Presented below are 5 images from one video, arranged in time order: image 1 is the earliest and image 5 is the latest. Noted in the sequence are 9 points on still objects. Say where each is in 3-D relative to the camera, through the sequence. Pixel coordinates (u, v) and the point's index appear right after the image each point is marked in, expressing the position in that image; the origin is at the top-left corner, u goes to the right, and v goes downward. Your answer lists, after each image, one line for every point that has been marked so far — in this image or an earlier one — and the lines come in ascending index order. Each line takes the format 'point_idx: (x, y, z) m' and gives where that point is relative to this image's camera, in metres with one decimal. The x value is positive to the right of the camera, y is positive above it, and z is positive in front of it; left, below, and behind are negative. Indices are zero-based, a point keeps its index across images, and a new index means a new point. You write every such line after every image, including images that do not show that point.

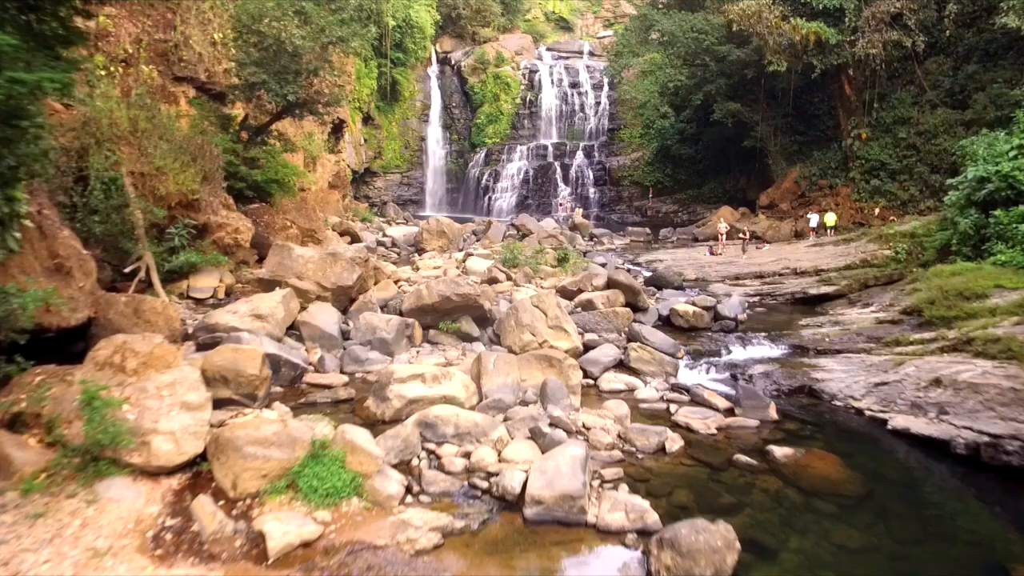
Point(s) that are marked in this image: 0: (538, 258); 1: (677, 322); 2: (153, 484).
0: (+0.5, +0.6, +13.3) m
1: (+2.4, -0.5, +10.8) m
2: (-2.4, -1.3, +4.9) m
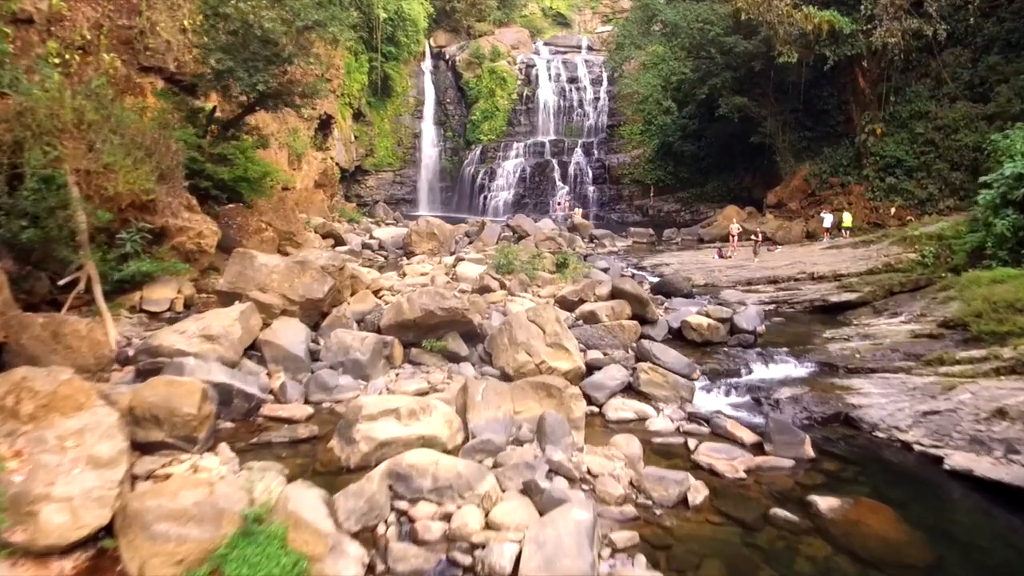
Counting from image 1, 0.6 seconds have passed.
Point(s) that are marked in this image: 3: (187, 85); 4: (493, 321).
0: (+0.4, +0.4, +12.2) m
1: (+2.4, -0.6, +9.7) m
2: (-2.5, -1.5, +3.8) m
3: (-5.4, +3.4, +12.2) m
4: (-0.2, -0.4, +9.0) m
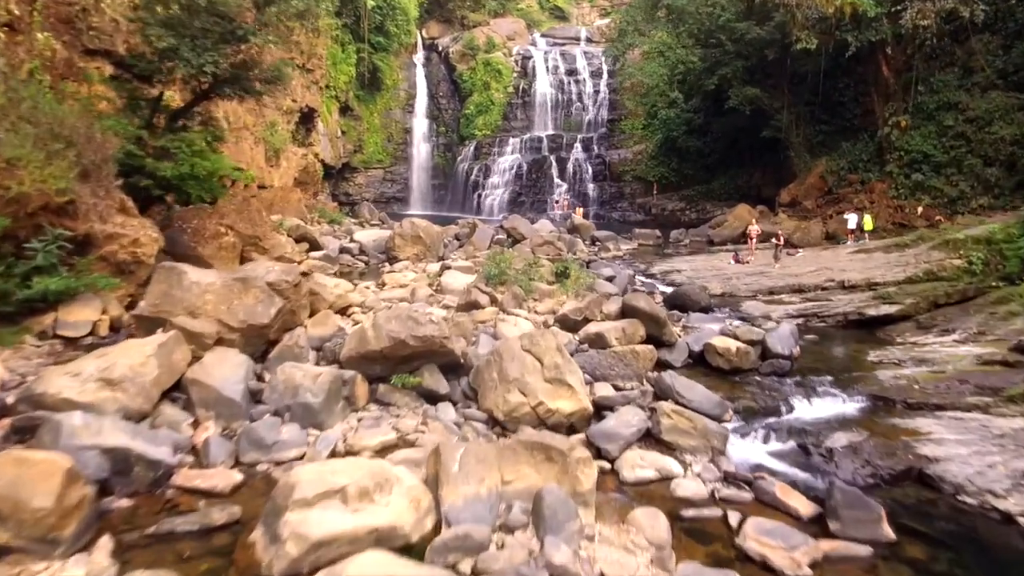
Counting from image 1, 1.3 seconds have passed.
0: (+0.3, +0.2, +10.6) m
1: (+2.3, -0.8, +8.2) m
2: (-2.6, -1.7, +2.3) m
3: (-5.5, +3.2, +10.7) m
4: (-0.3, -0.6, +7.4) m
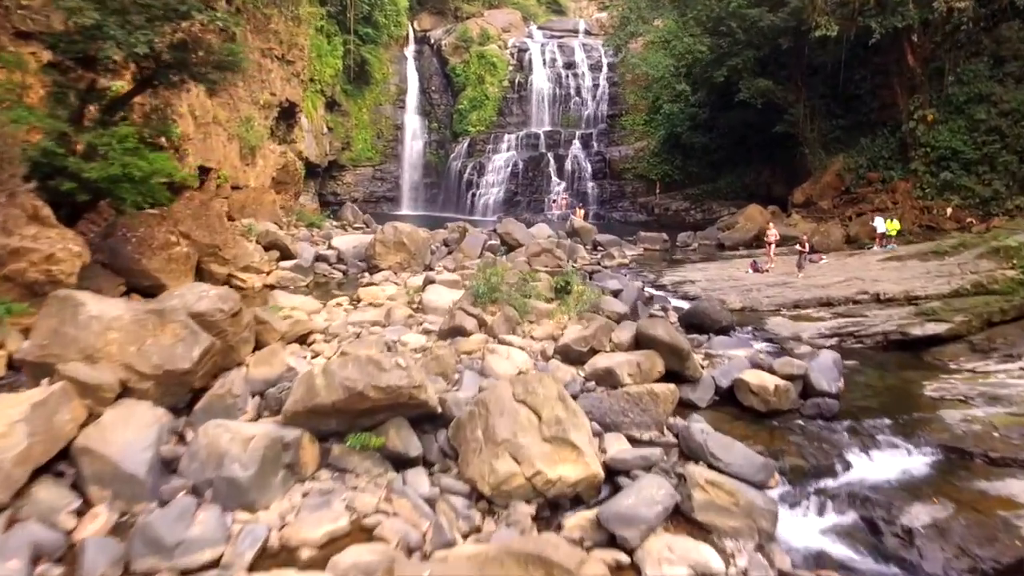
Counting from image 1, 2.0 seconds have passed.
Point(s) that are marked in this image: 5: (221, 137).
0: (+0.2, 0.0, +9.2) m
1: (+2.2, -1.1, +6.8) m
2: (-2.6, -2.0, +0.9) m
3: (-5.6, +3.0, +9.2) m
4: (-0.4, -0.9, +6.0) m
5: (-6.4, +3.3, +15.9) m
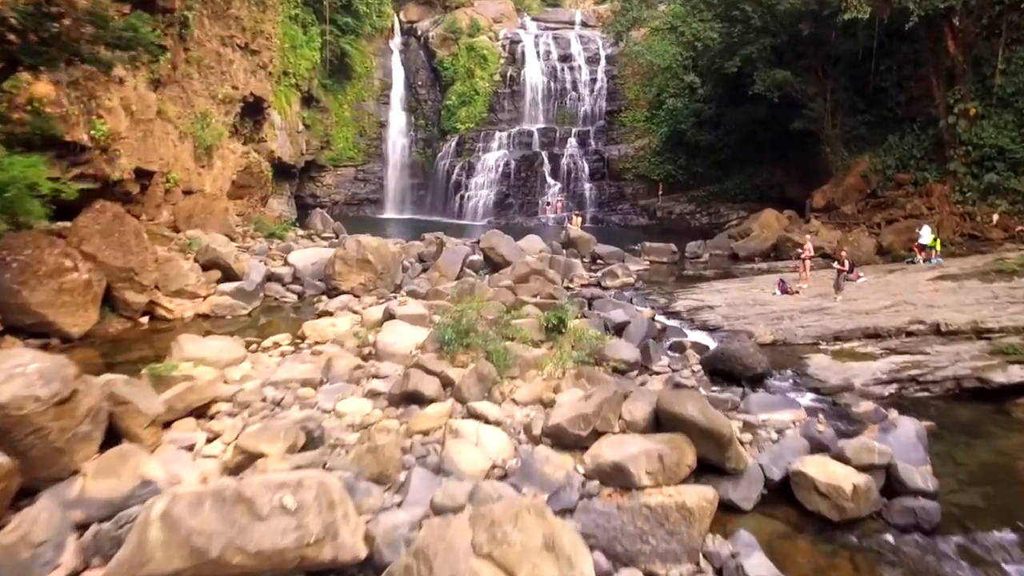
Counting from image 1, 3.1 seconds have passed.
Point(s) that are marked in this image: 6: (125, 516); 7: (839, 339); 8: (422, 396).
0: (0.0, -0.4, +7.3) m
1: (+2.0, -1.4, +4.8) m
2: (-2.8, -2.4, -1.1) m
3: (-5.8, +2.5, +7.2) m
4: (-0.6, -1.3, +4.1) m
5: (-6.6, +2.9, +13.9) m
6: (-2.0, -1.2, +3.7) m
7: (+4.1, -0.6, +9.1) m
8: (-0.7, -0.8, +5.7) m
